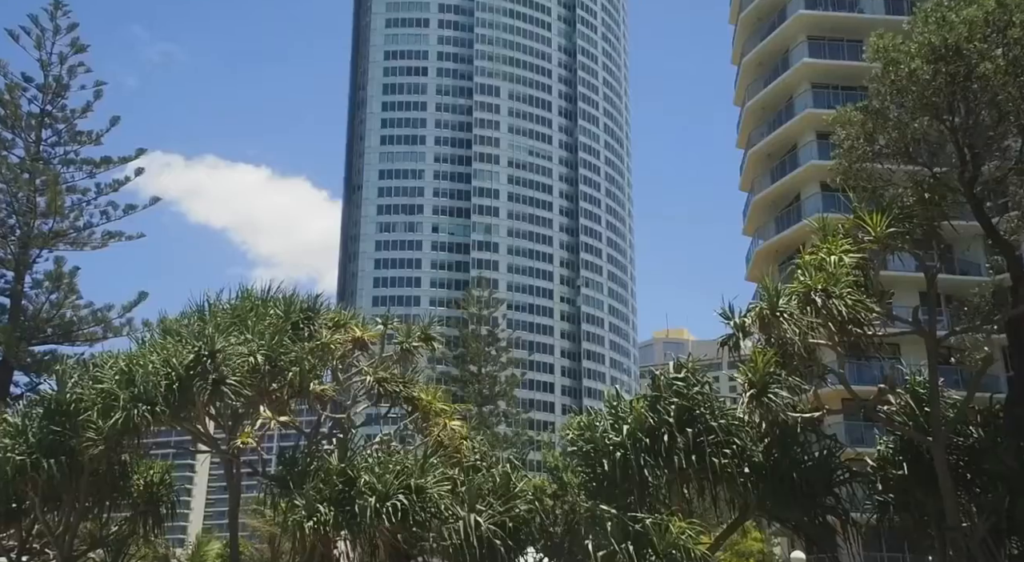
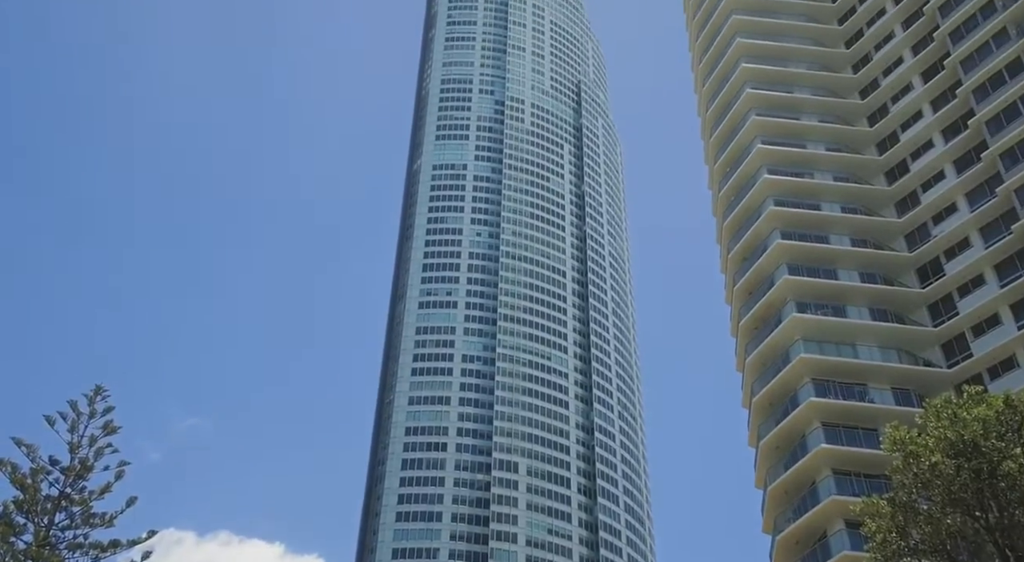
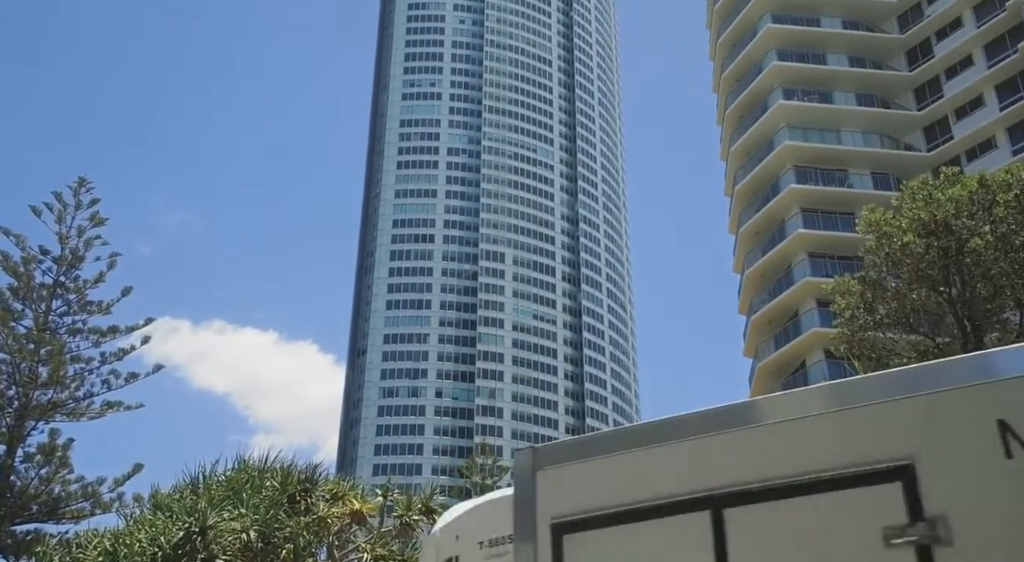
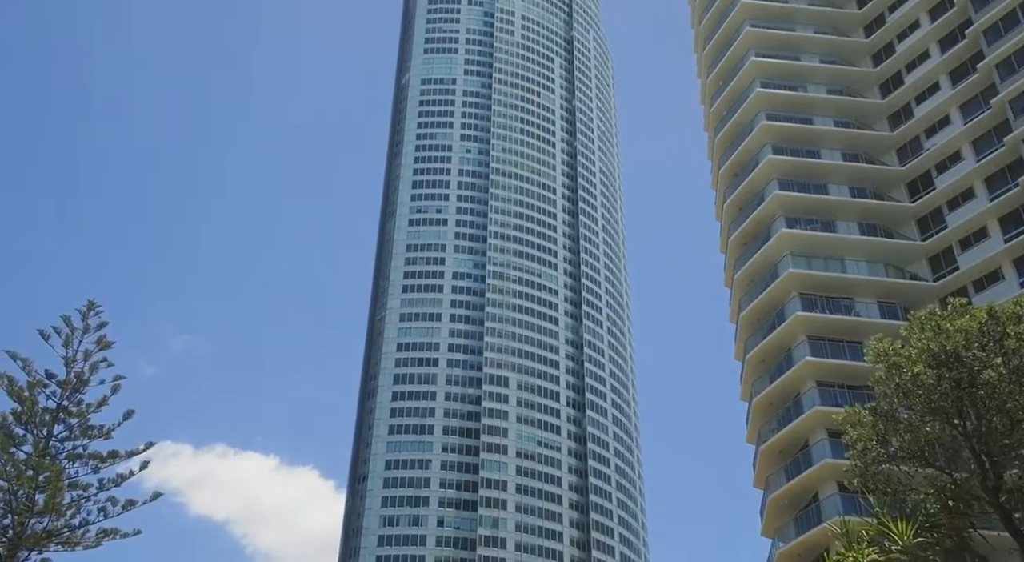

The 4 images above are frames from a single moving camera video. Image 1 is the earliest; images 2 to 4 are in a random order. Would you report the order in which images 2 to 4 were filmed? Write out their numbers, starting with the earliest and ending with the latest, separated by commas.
3, 4, 2
